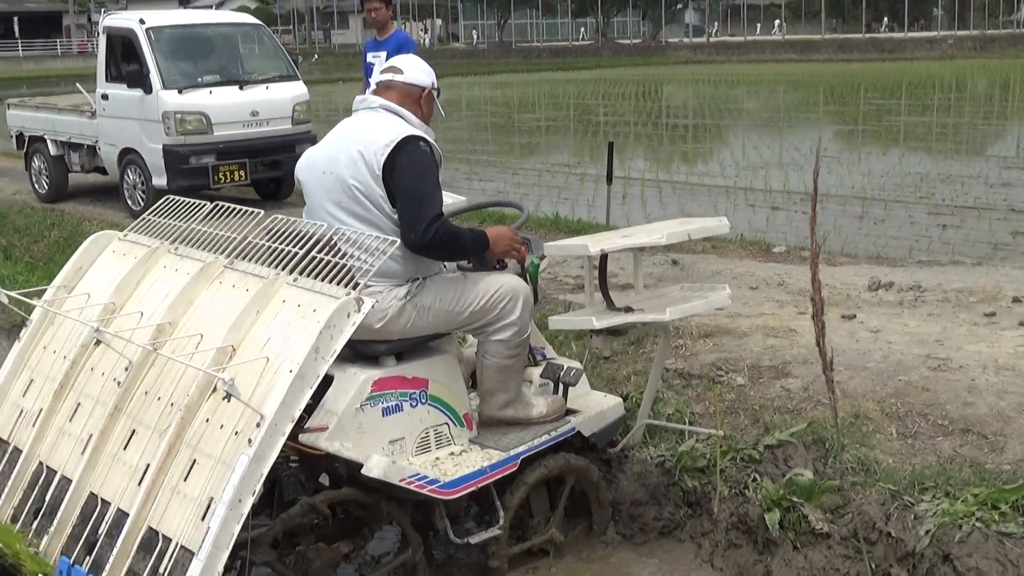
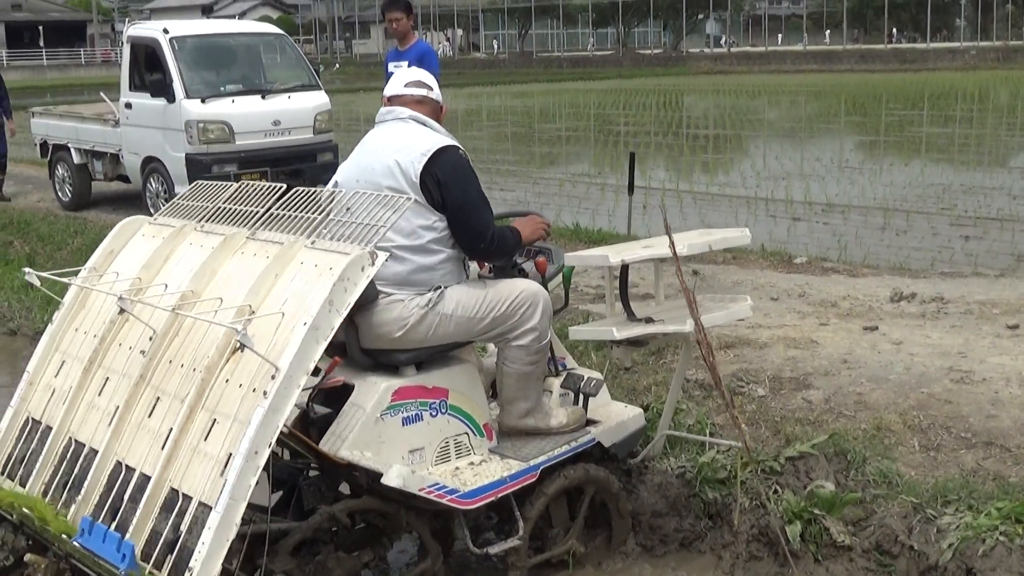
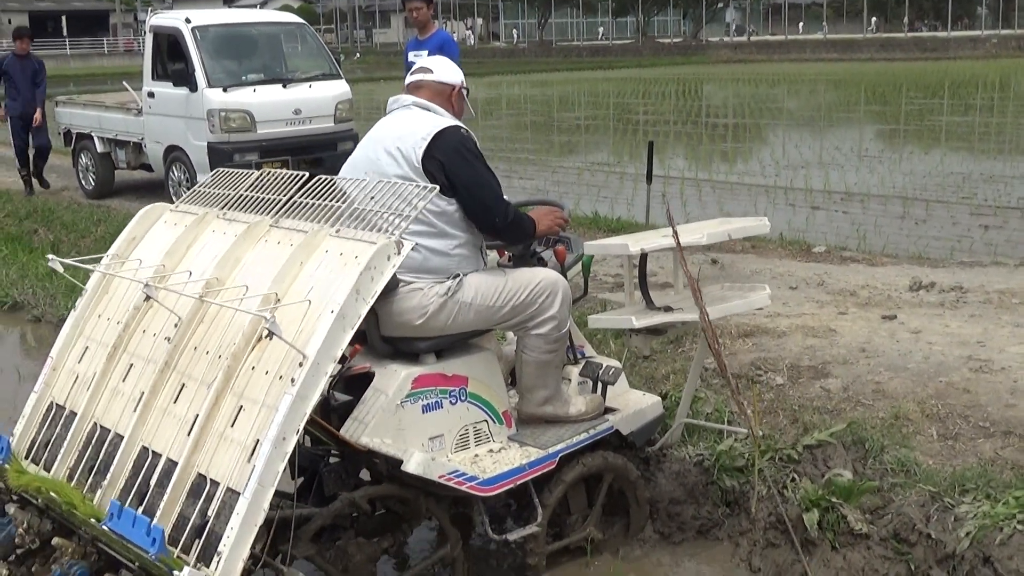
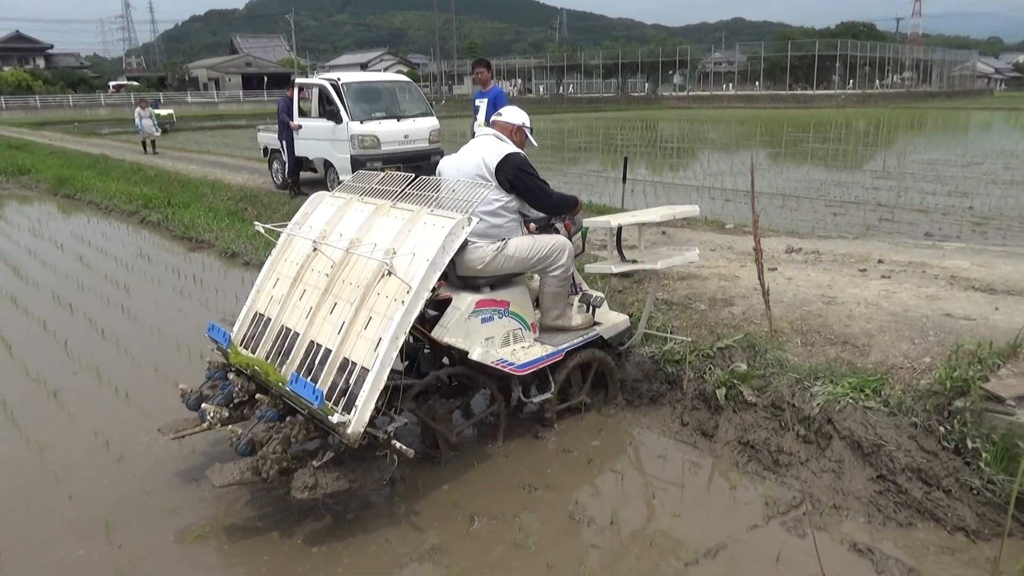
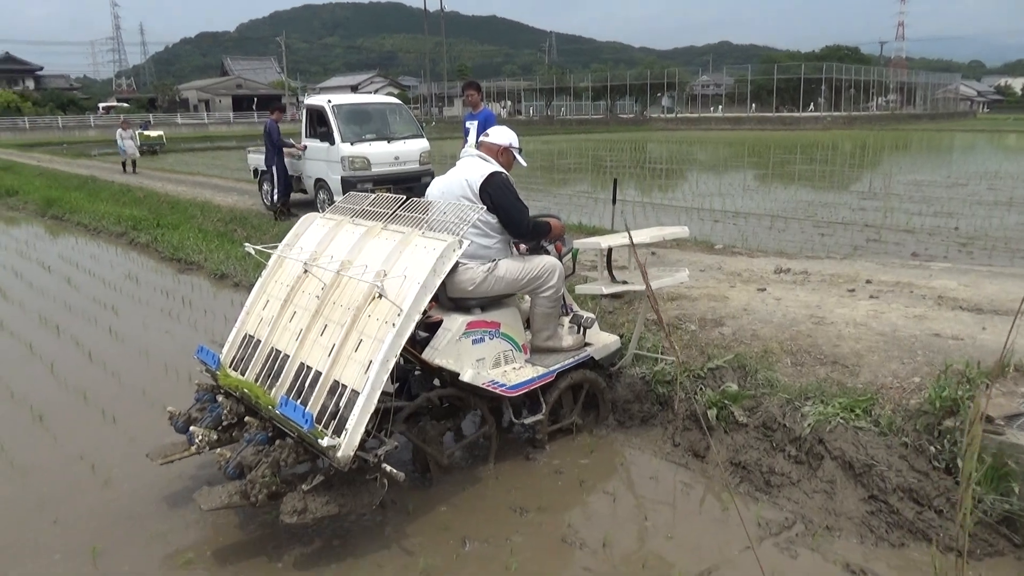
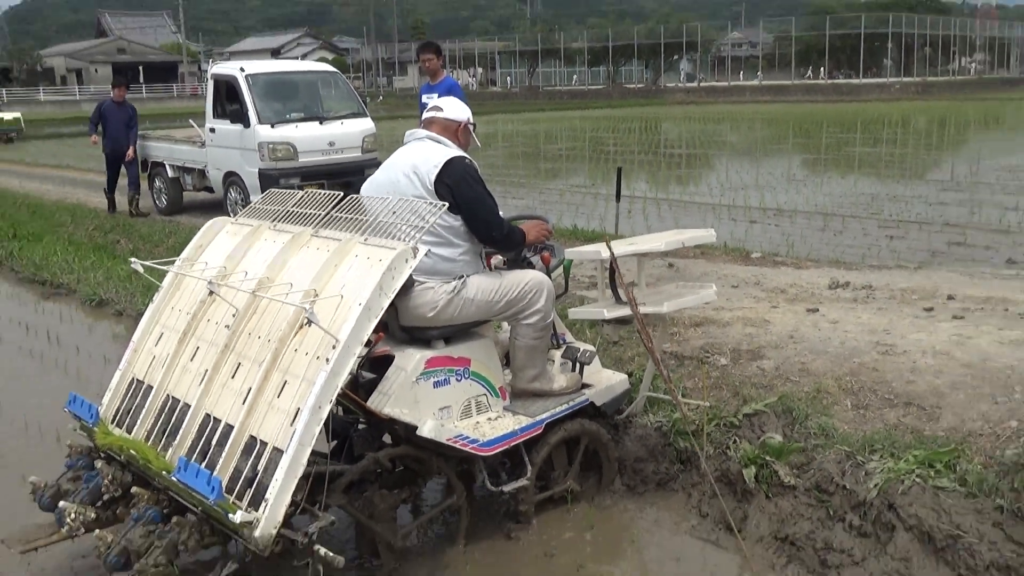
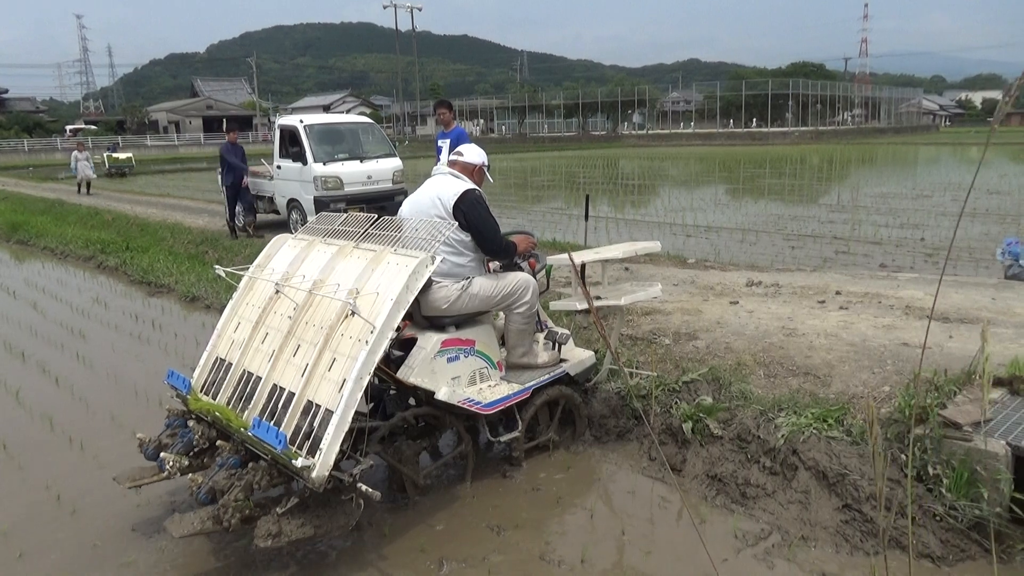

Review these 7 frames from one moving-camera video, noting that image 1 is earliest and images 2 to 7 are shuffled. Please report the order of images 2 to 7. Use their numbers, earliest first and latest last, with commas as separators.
2, 3, 6, 7, 5, 4
